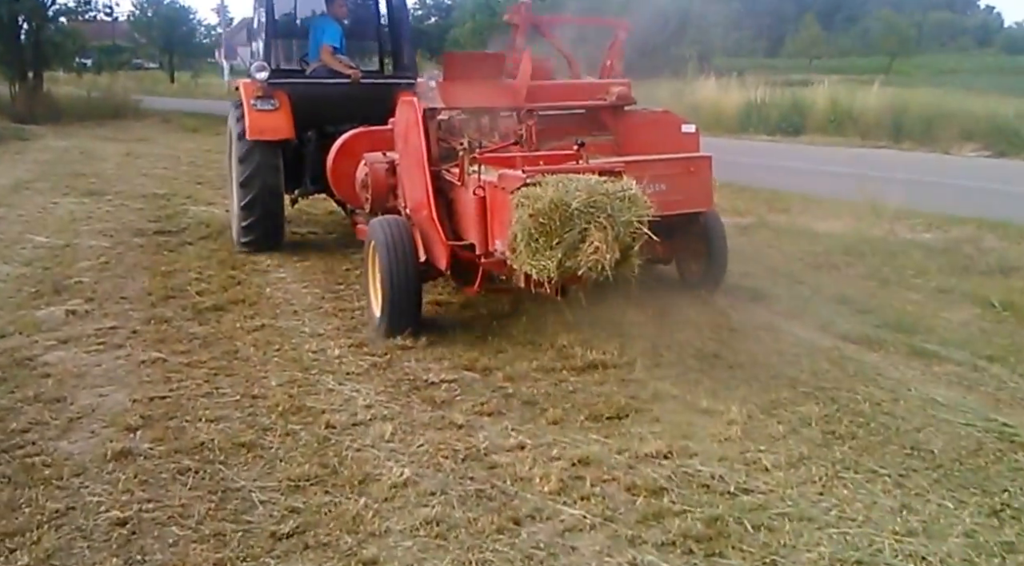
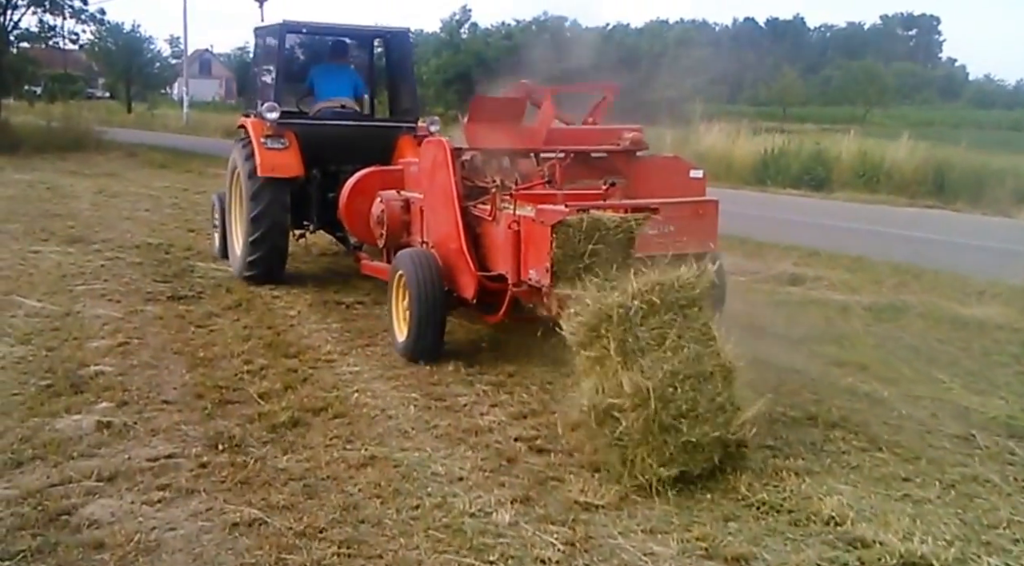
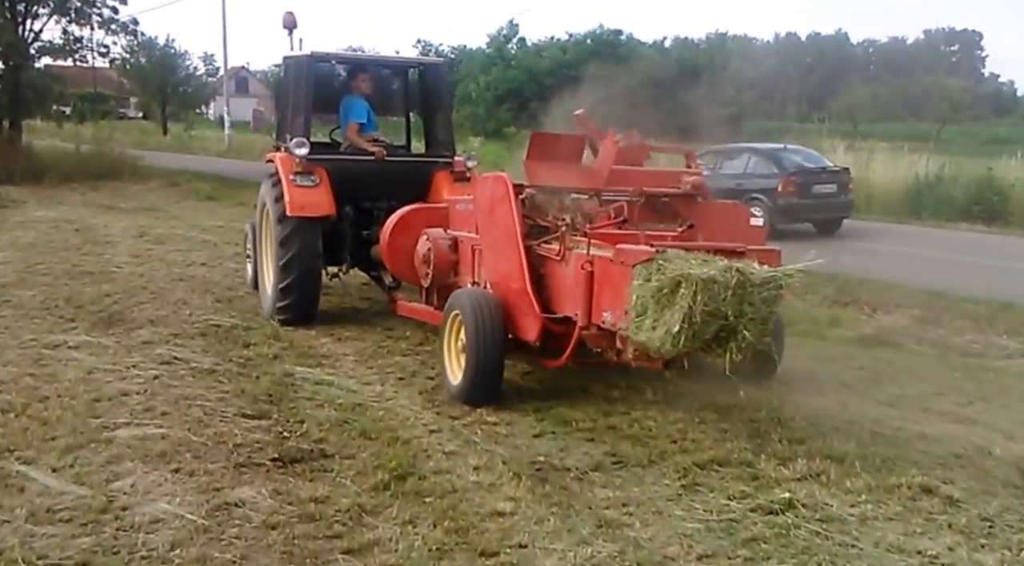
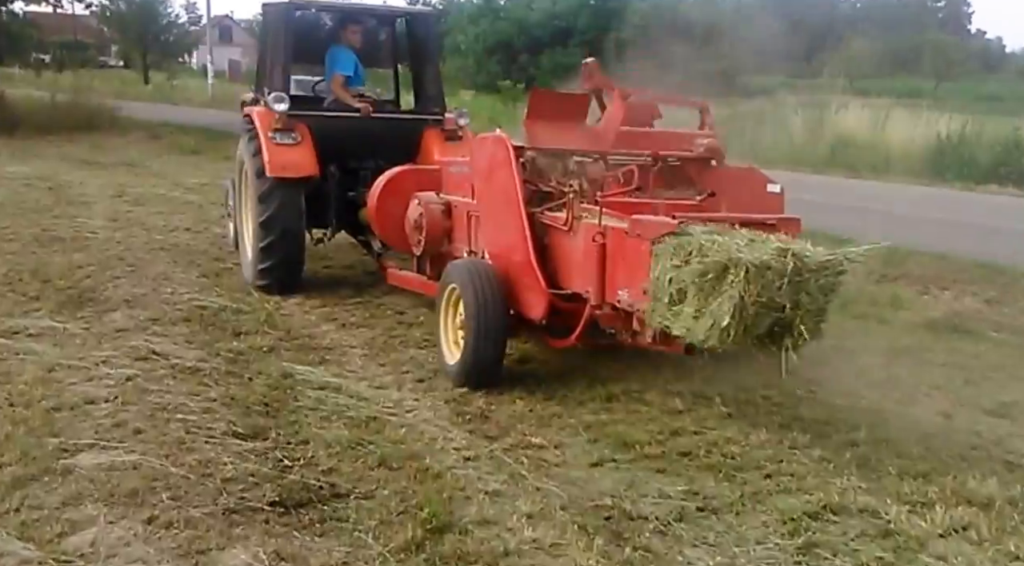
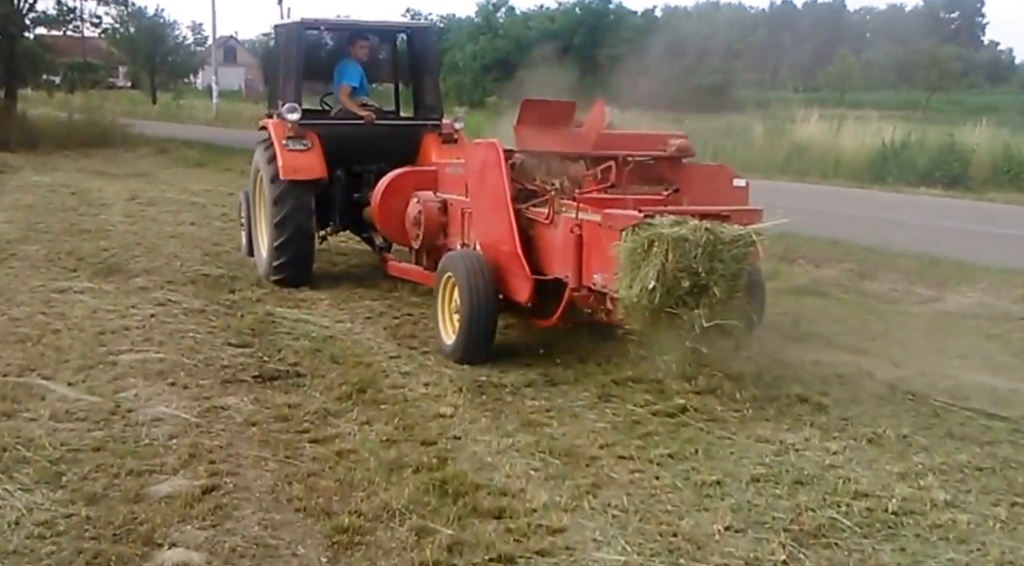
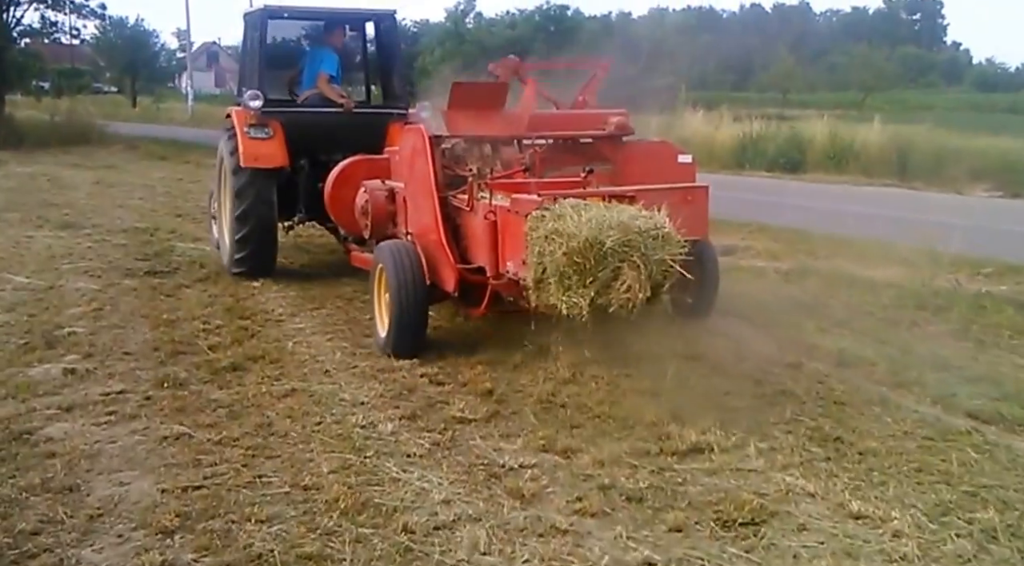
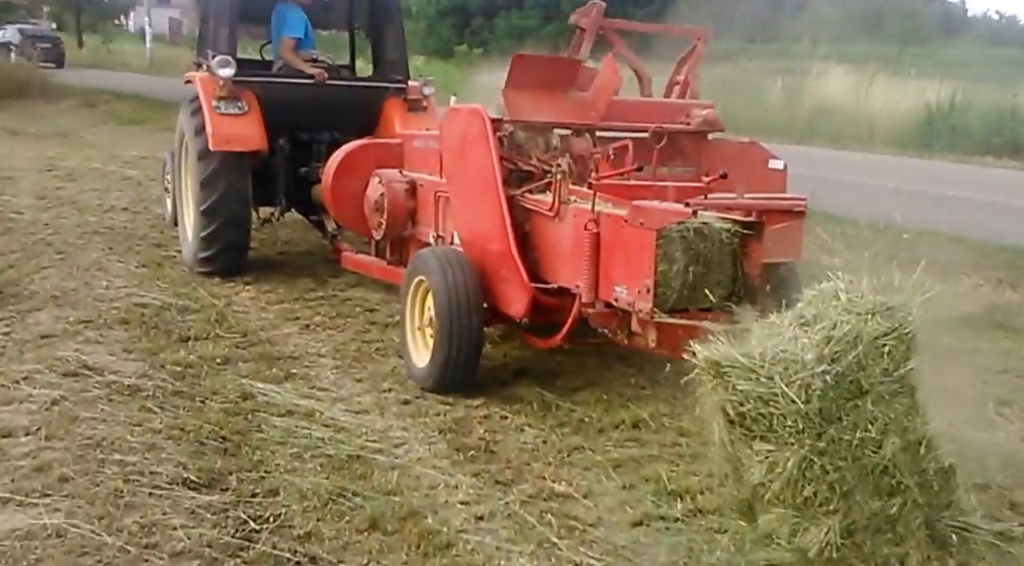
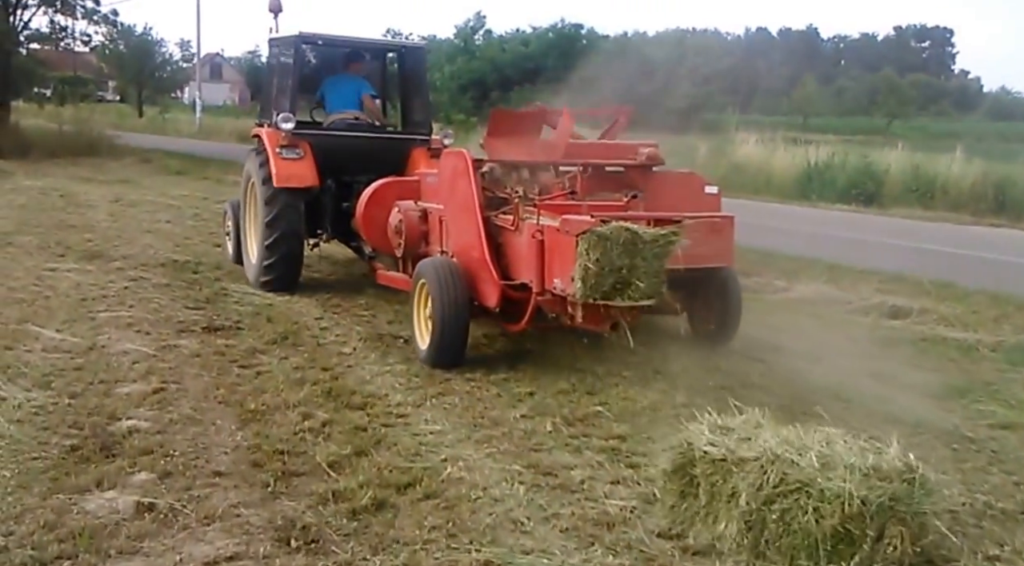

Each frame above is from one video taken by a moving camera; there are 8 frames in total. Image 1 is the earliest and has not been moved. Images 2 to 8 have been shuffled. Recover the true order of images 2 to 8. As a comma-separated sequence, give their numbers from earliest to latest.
6, 2, 8, 5, 3, 4, 7
